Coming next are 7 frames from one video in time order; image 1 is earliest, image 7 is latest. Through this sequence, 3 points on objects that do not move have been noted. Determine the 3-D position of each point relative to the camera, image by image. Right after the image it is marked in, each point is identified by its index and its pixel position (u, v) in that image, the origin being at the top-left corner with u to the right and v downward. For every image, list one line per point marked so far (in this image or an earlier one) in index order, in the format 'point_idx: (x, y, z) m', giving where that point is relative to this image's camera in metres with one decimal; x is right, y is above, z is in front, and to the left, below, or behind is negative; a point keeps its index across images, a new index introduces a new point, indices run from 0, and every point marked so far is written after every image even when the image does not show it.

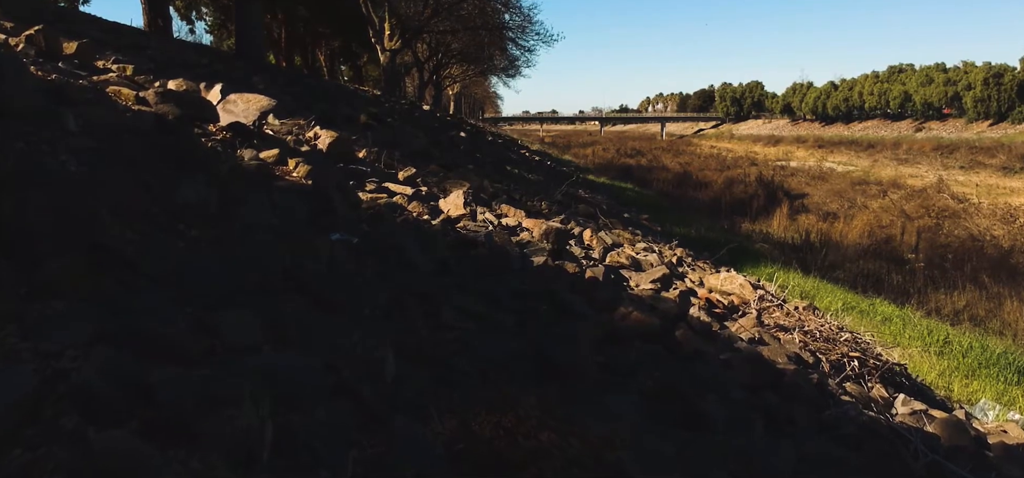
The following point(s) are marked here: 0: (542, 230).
0: (+0.3, +0.1, +6.6) m
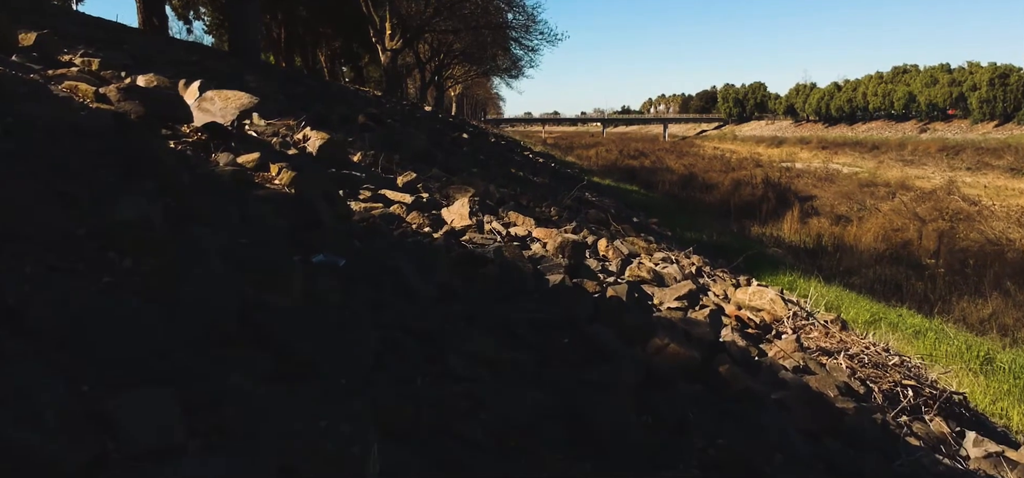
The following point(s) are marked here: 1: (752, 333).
0: (+0.4, 0.0, +5.9) m
1: (+2.2, -0.8, +6.4) m
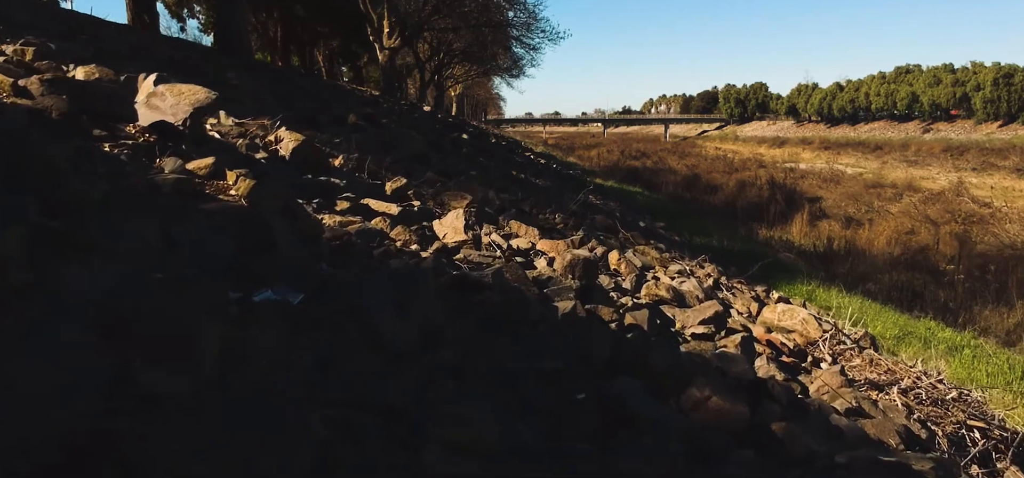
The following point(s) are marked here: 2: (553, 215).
0: (+0.4, -0.1, +5.1) m
1: (+2.2, -1.0, +5.6) m
2: (+0.5, +0.3, +9.5) m
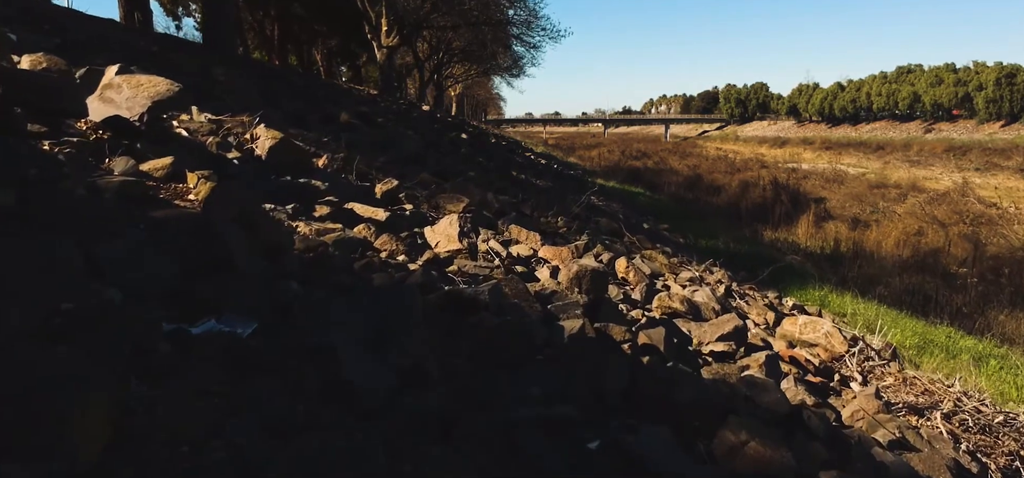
0: (+0.4, -0.2, +4.6) m
1: (+2.2, -1.0, +5.1) m
2: (+0.5, +0.3, +9.0) m
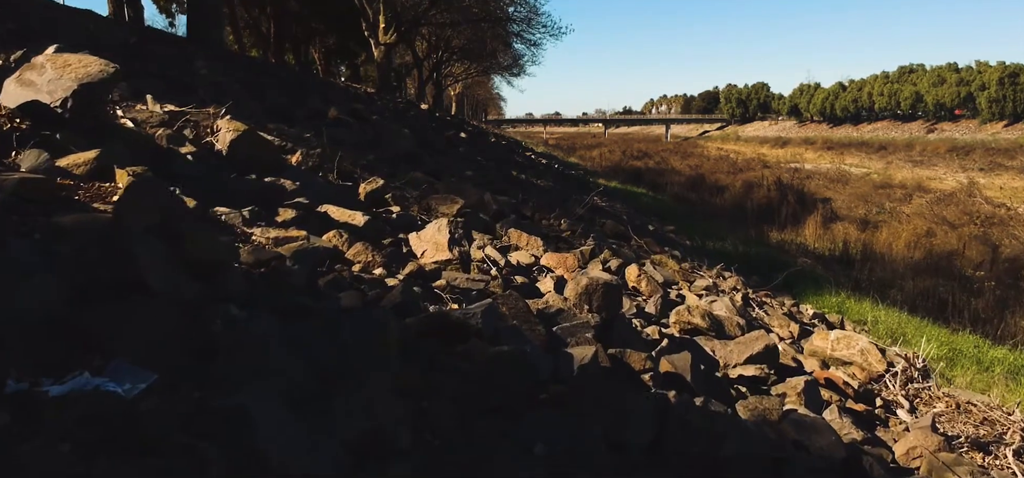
0: (+0.4, -0.2, +4.0) m
1: (+2.2, -1.1, +4.4) m
2: (+0.5, +0.2, +8.4) m
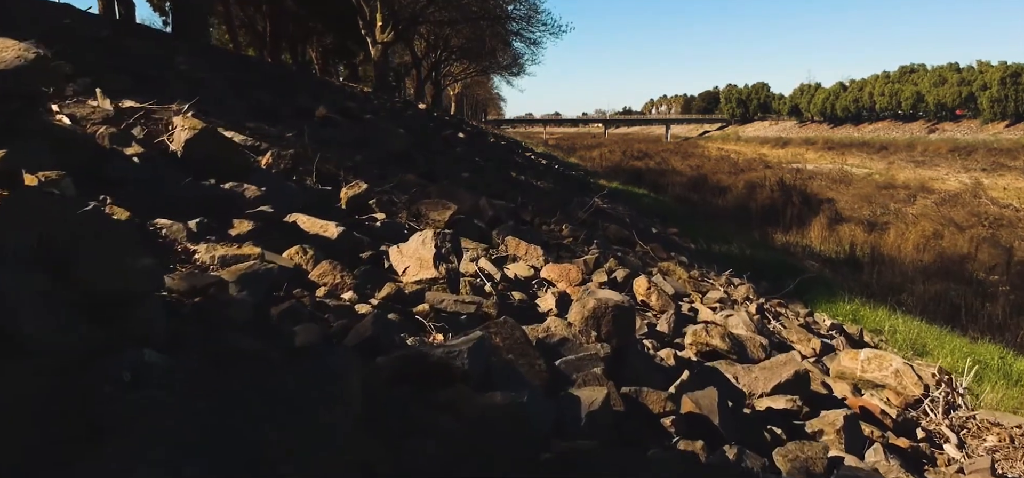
0: (+0.4, -0.3, +3.4) m
1: (+2.1, -1.1, +3.9) m
2: (+0.5, +0.1, +7.8) m
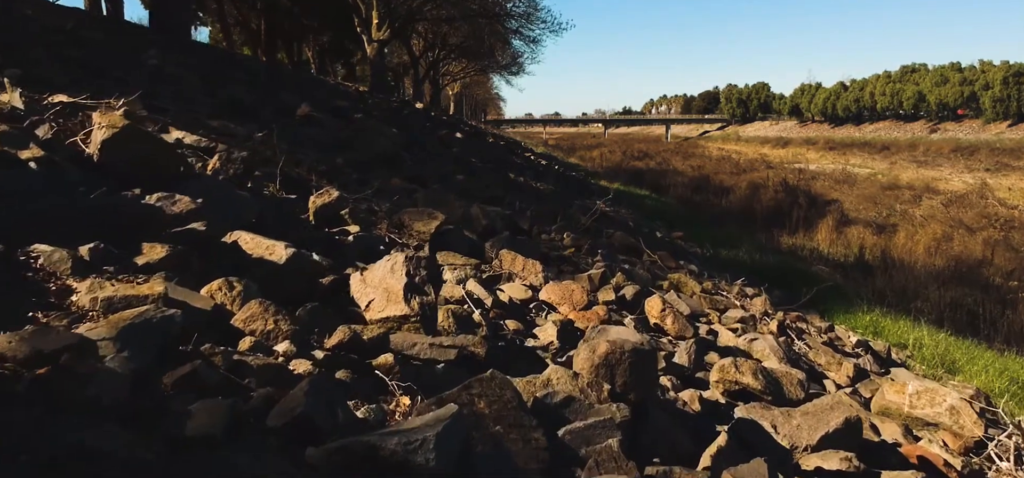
0: (+0.3, -0.4, +2.7) m
1: (+2.1, -1.2, +3.2) m
2: (+0.5, 0.0, +7.1) m
